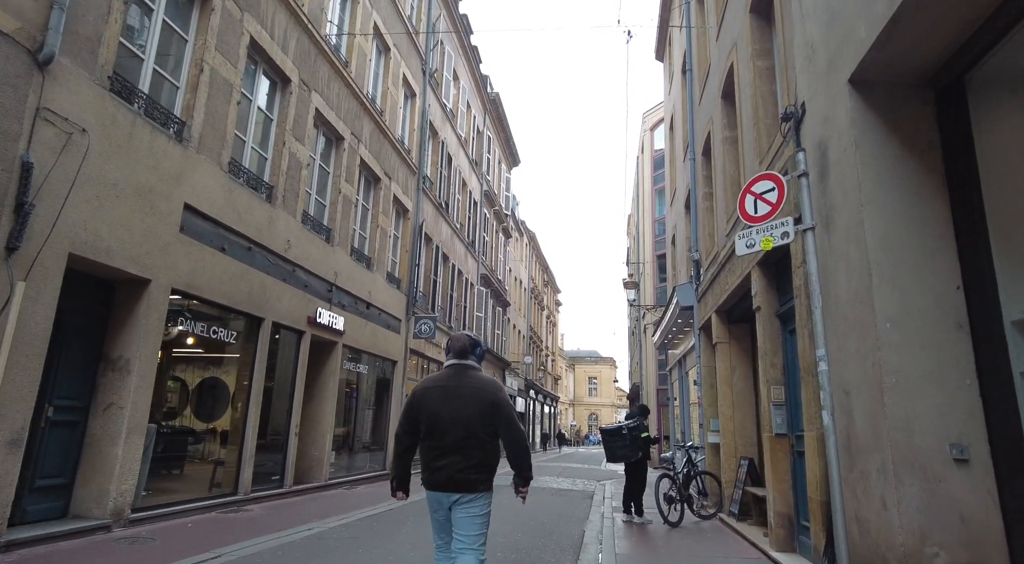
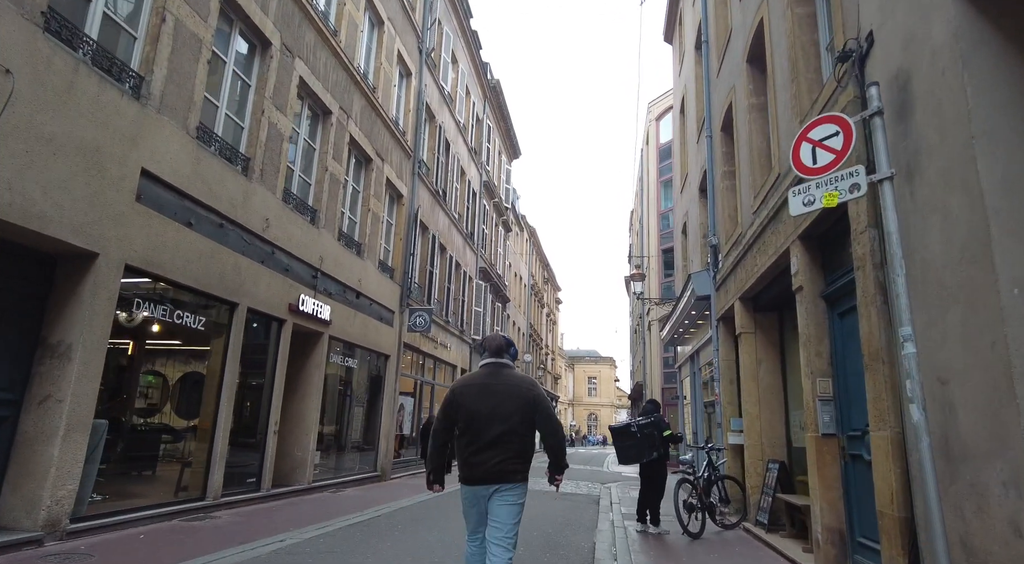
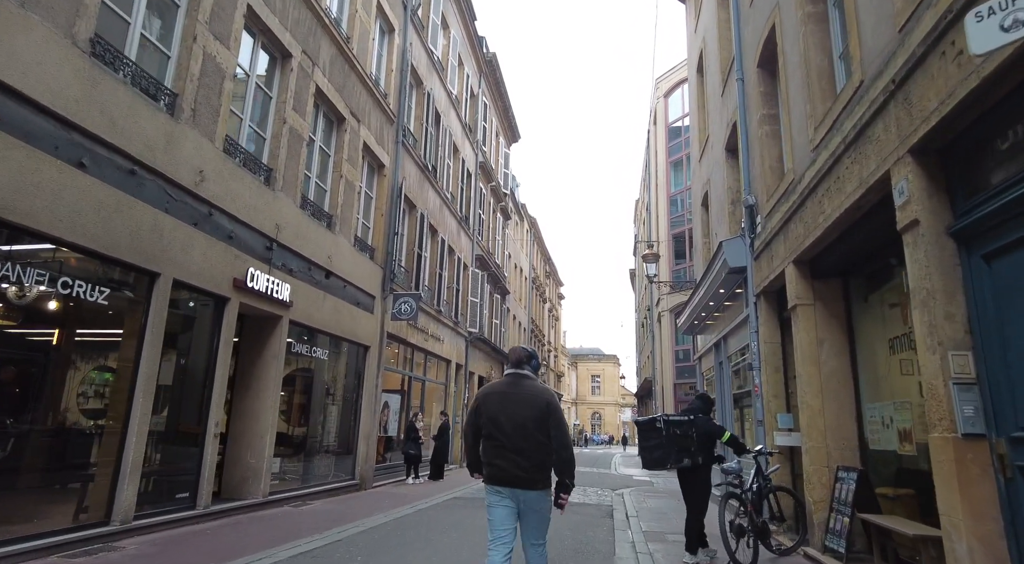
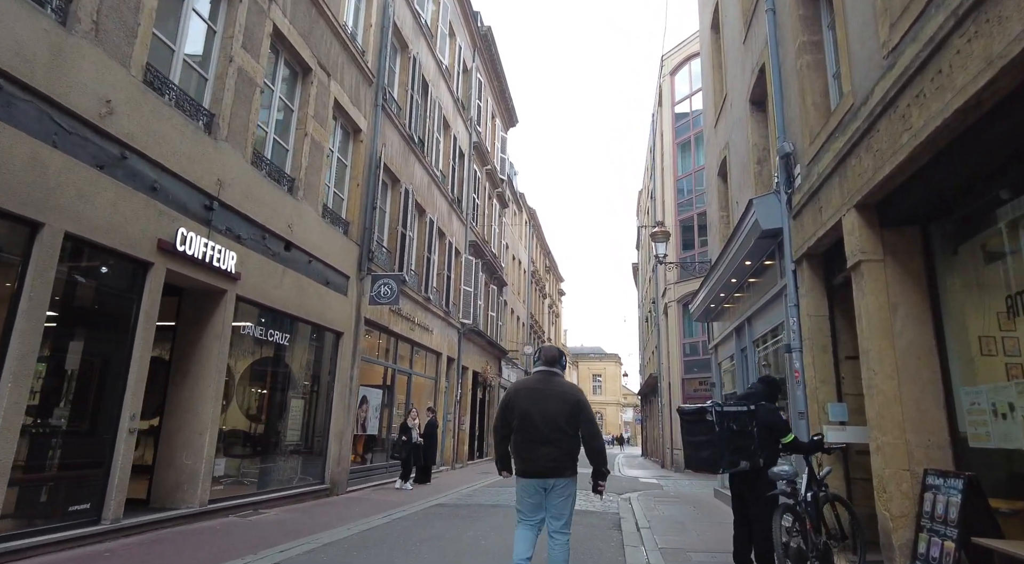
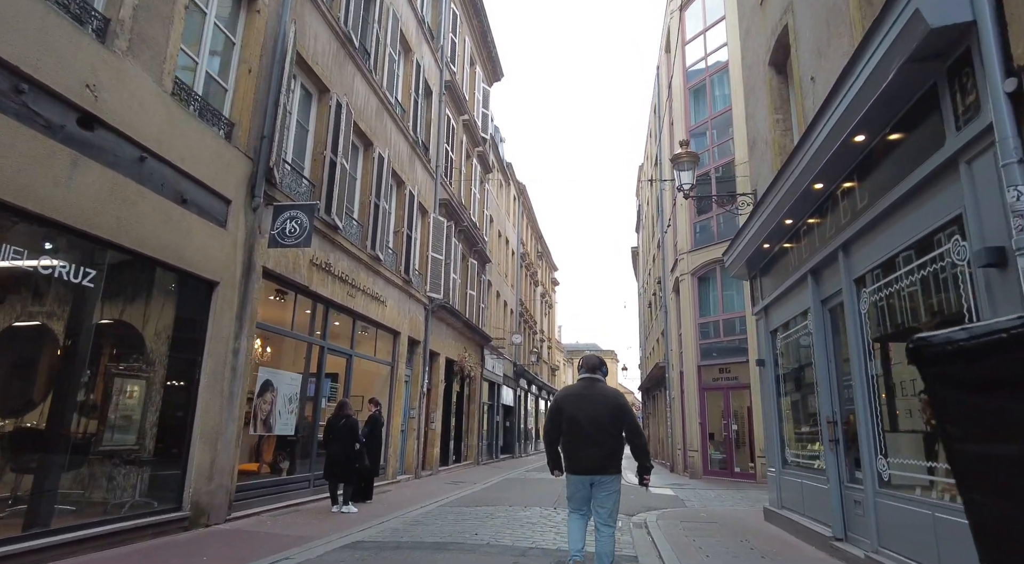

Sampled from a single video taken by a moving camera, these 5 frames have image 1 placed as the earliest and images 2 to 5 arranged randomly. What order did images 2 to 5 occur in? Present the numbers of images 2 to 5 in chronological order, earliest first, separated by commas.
2, 3, 4, 5
